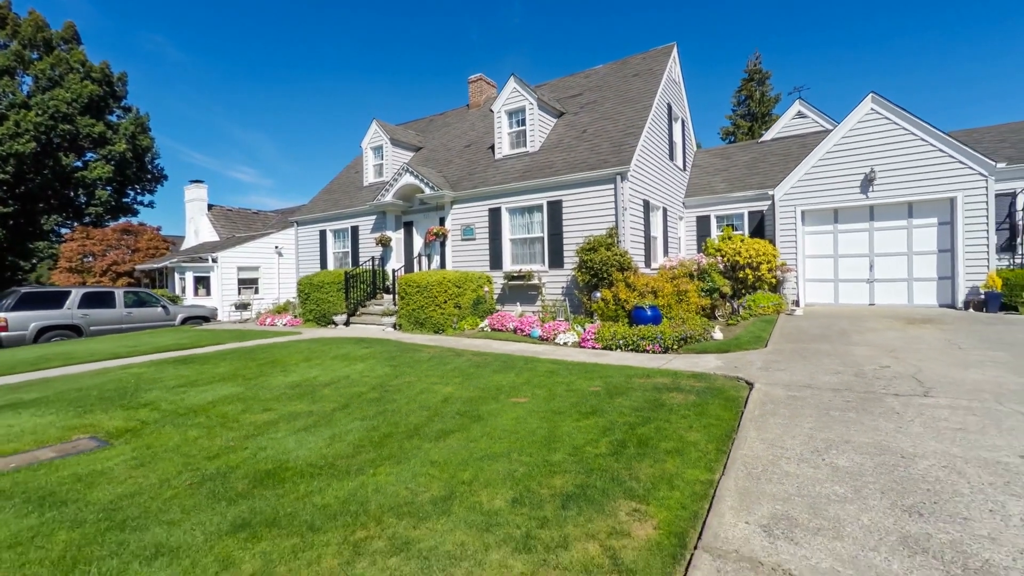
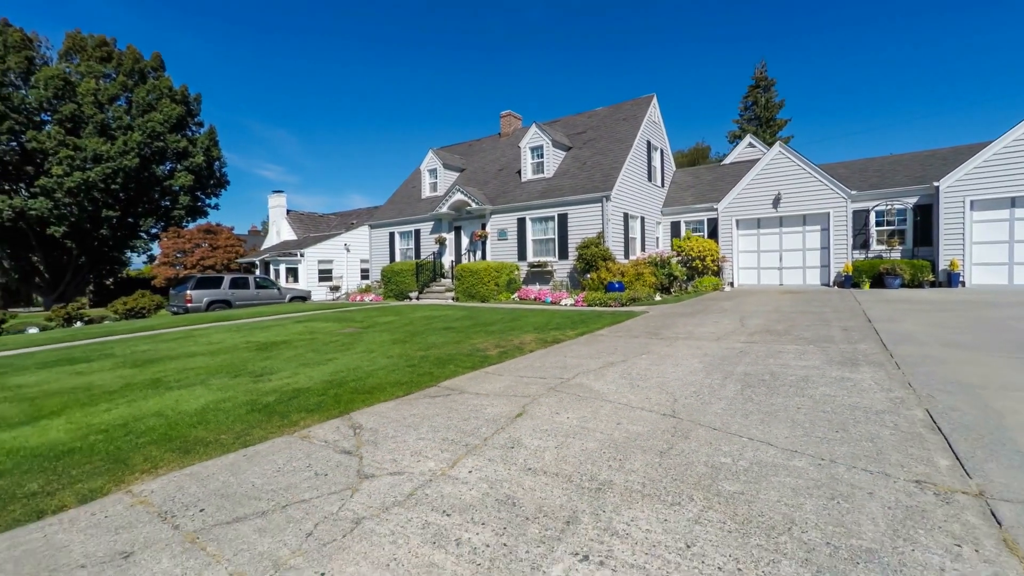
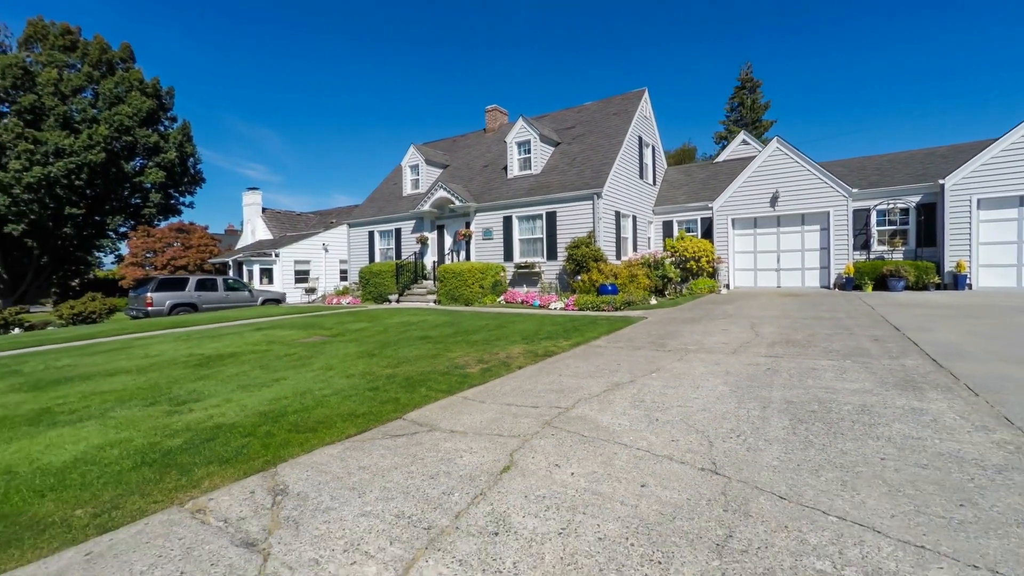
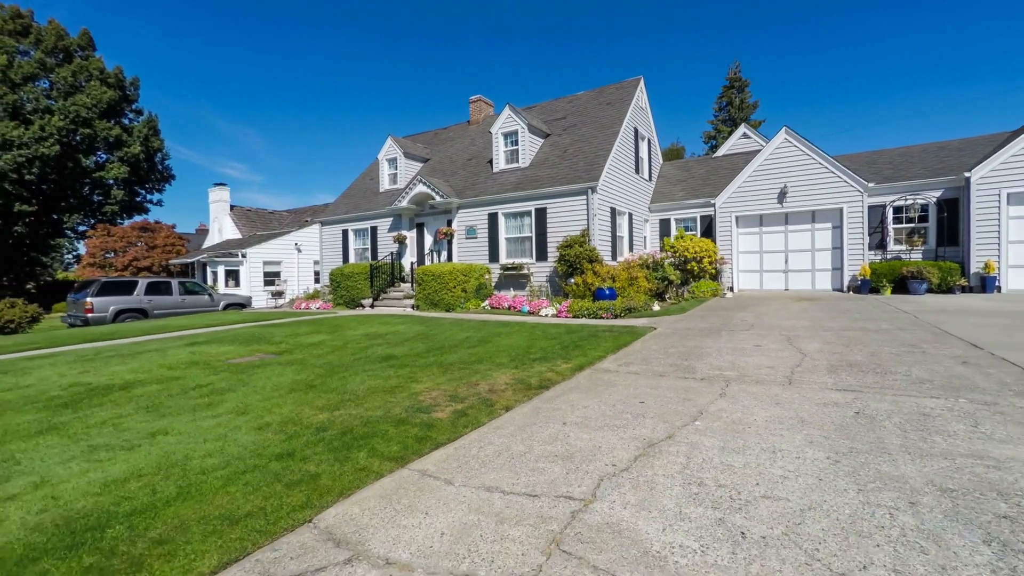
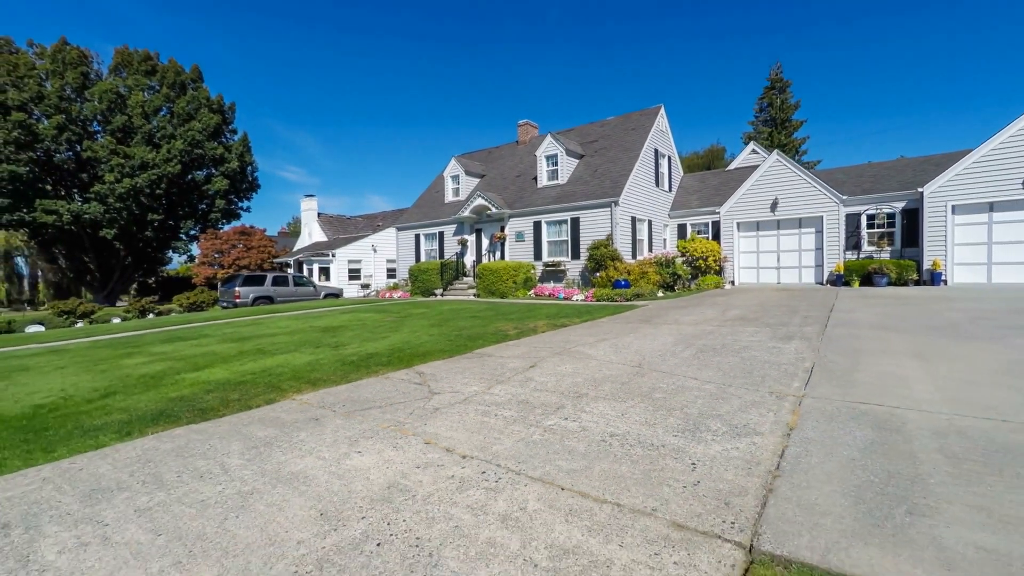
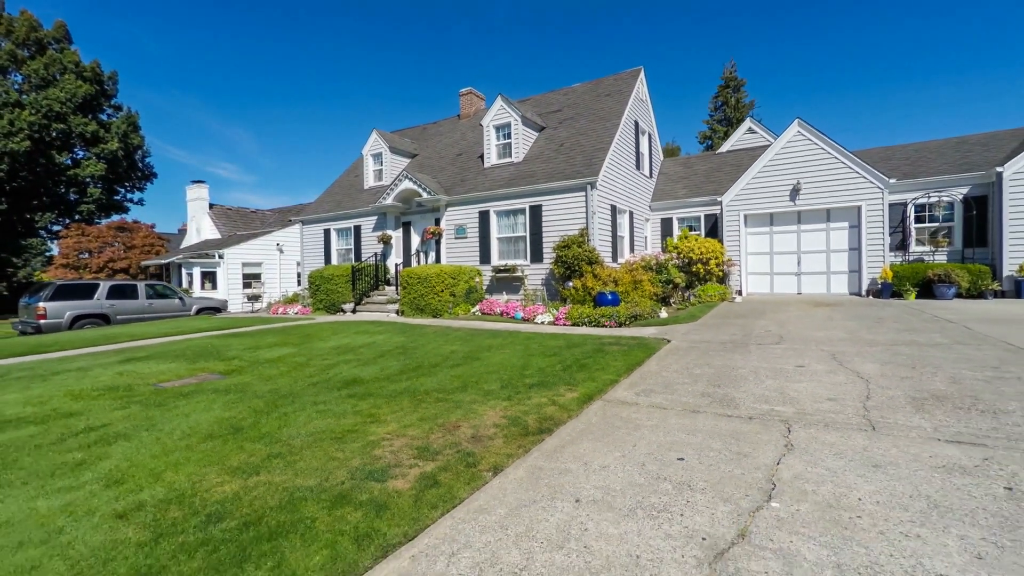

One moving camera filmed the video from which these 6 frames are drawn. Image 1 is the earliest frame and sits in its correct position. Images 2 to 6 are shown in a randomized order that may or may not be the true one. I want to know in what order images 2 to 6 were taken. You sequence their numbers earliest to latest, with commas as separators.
6, 4, 3, 2, 5
